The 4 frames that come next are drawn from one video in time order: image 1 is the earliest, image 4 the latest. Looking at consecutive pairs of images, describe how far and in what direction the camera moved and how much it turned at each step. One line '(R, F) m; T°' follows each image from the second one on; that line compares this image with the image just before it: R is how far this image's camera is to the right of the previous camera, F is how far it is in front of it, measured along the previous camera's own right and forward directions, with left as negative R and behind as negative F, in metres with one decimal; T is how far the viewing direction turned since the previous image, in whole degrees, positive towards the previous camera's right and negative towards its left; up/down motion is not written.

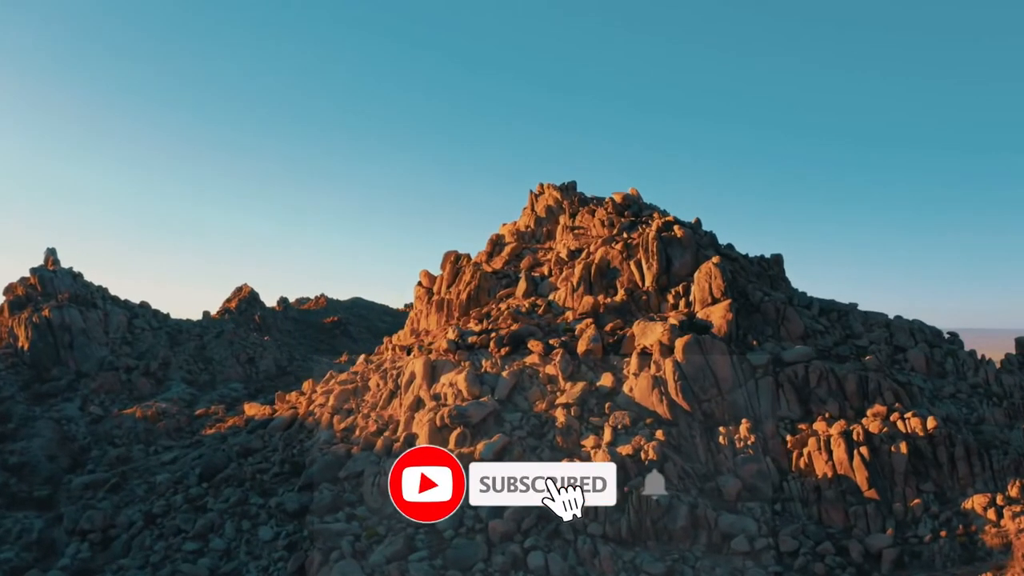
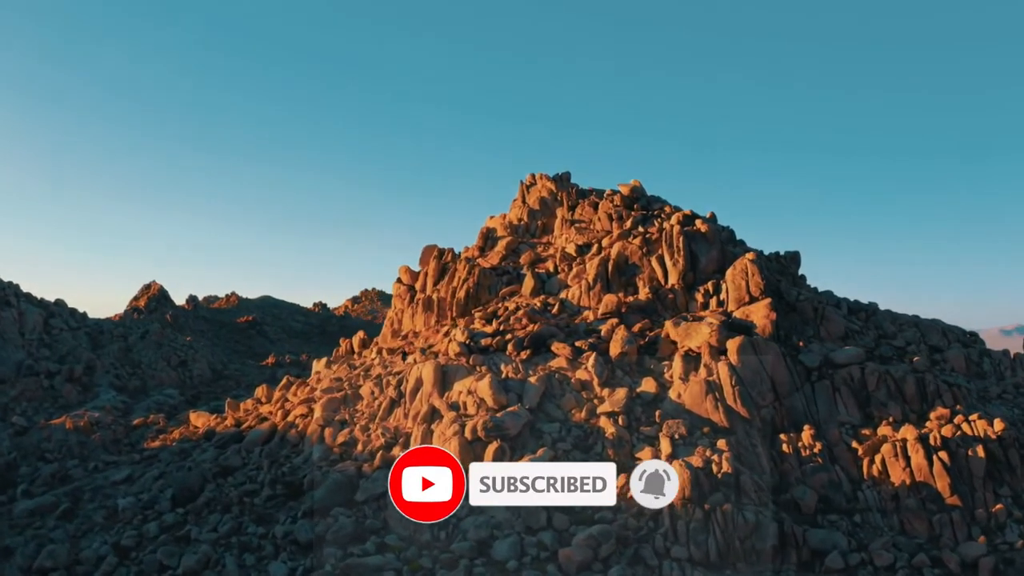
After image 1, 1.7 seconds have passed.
(-4.6, +3.0) m; +8°
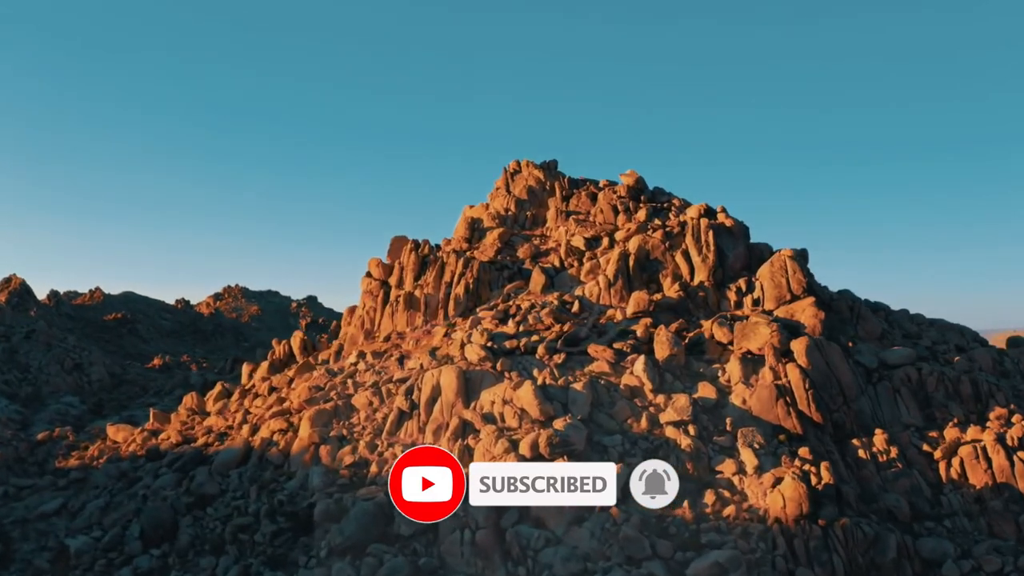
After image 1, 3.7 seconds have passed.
(-5.8, +3.5) m; +11°
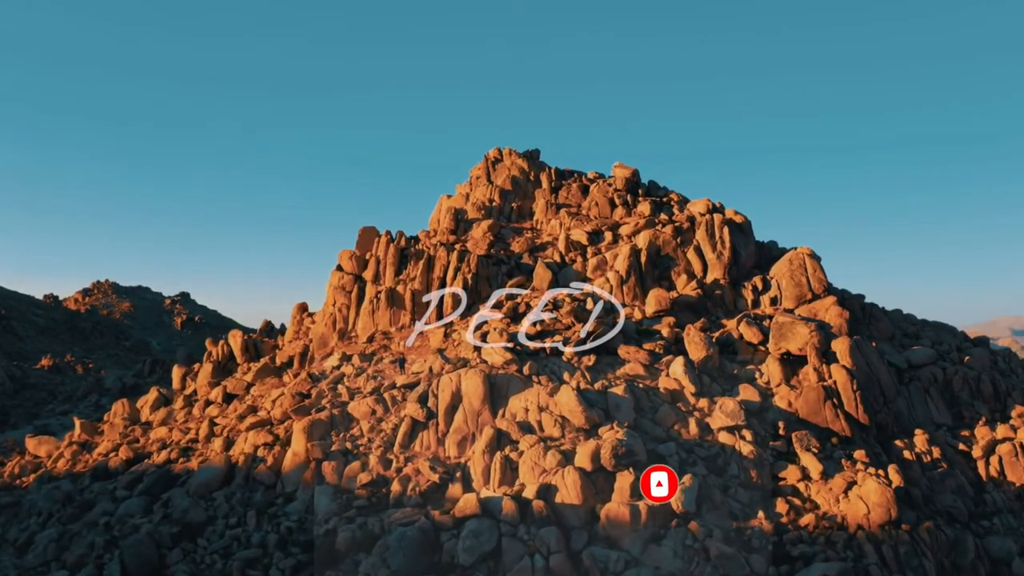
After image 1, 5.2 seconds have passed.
(-4.7, +2.5) m; +10°
